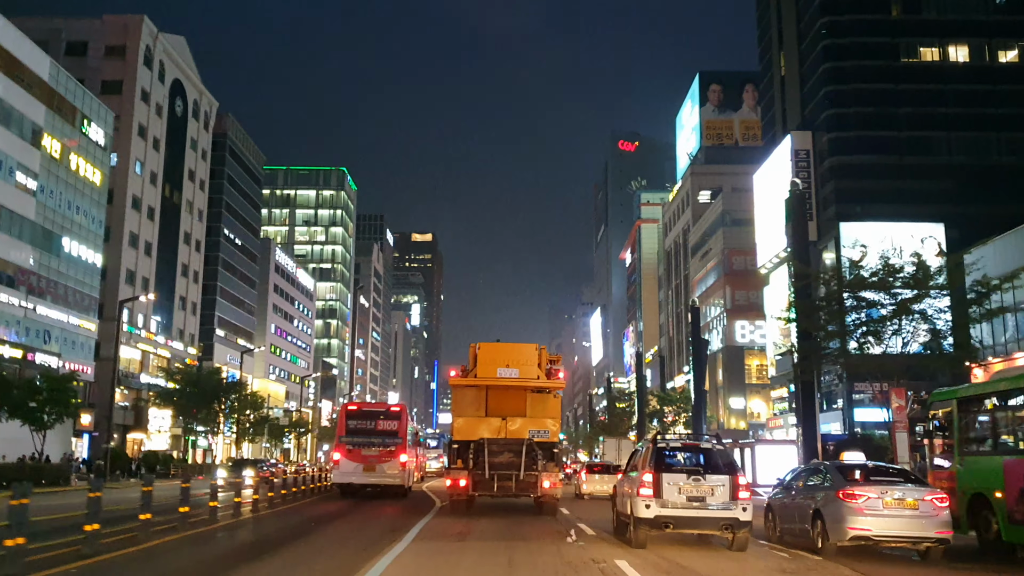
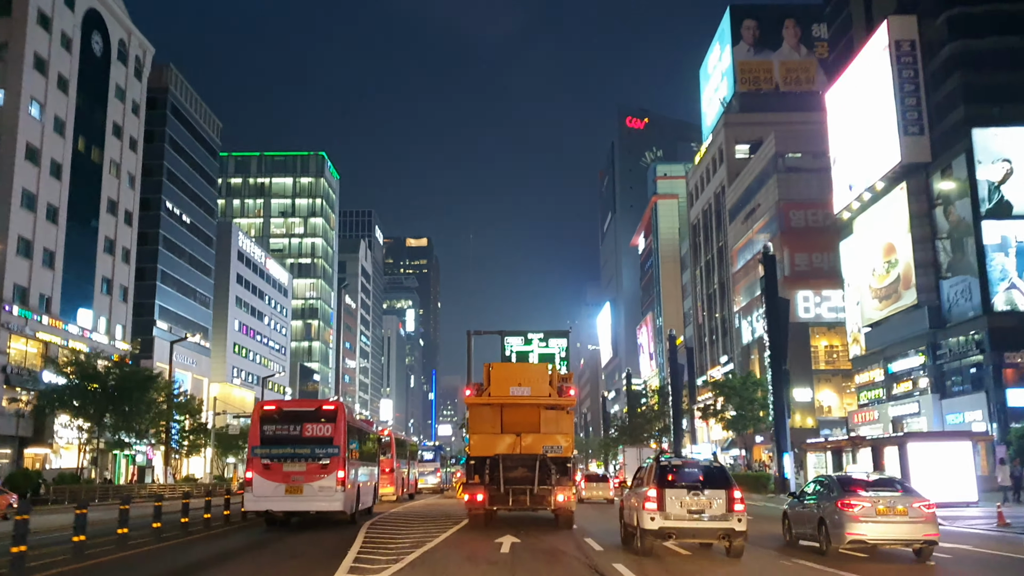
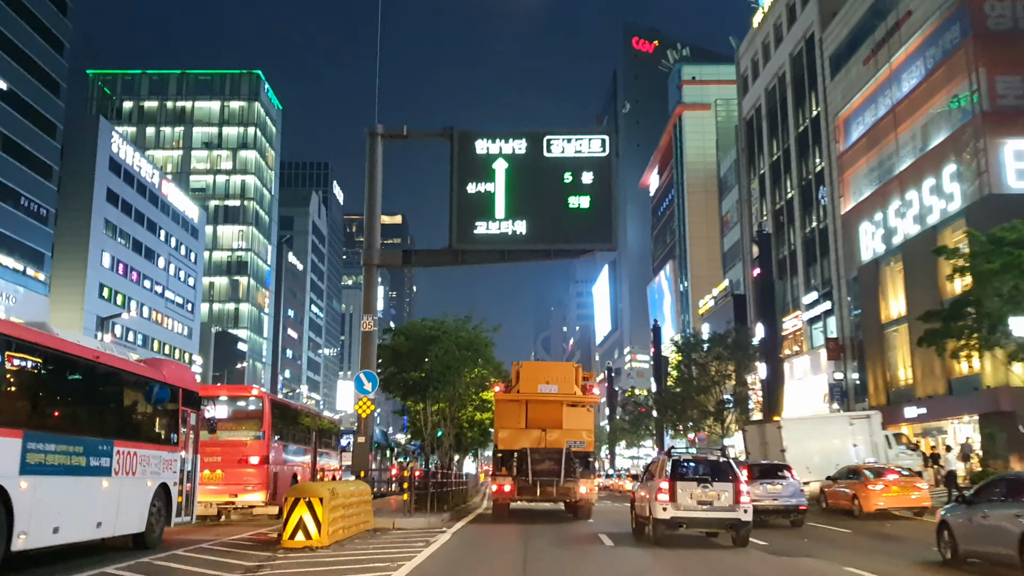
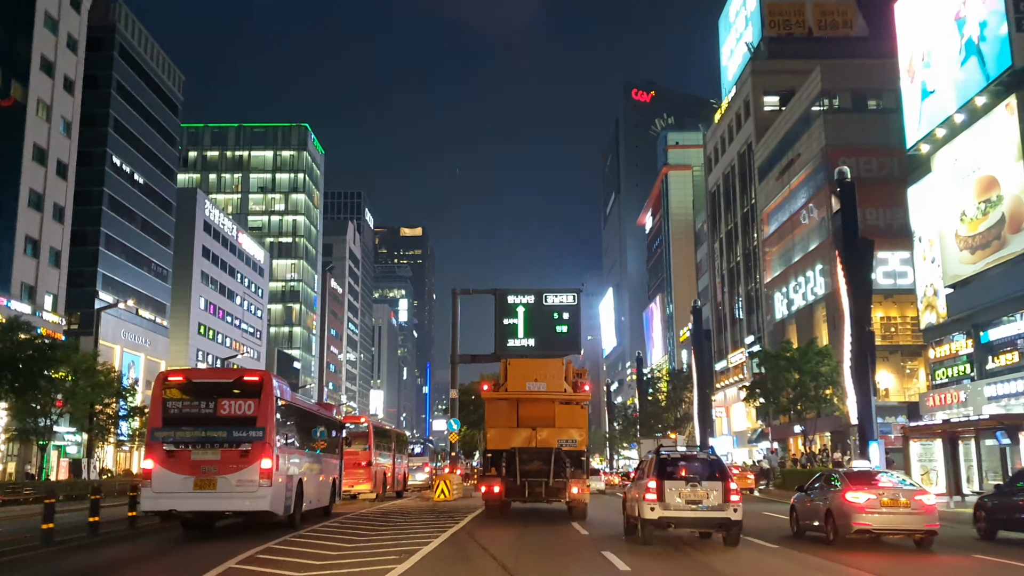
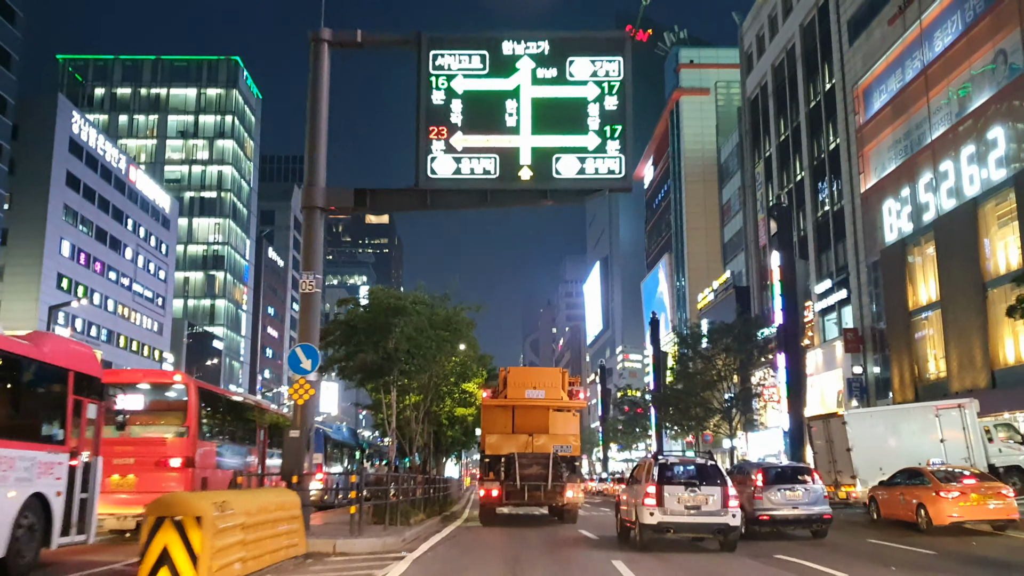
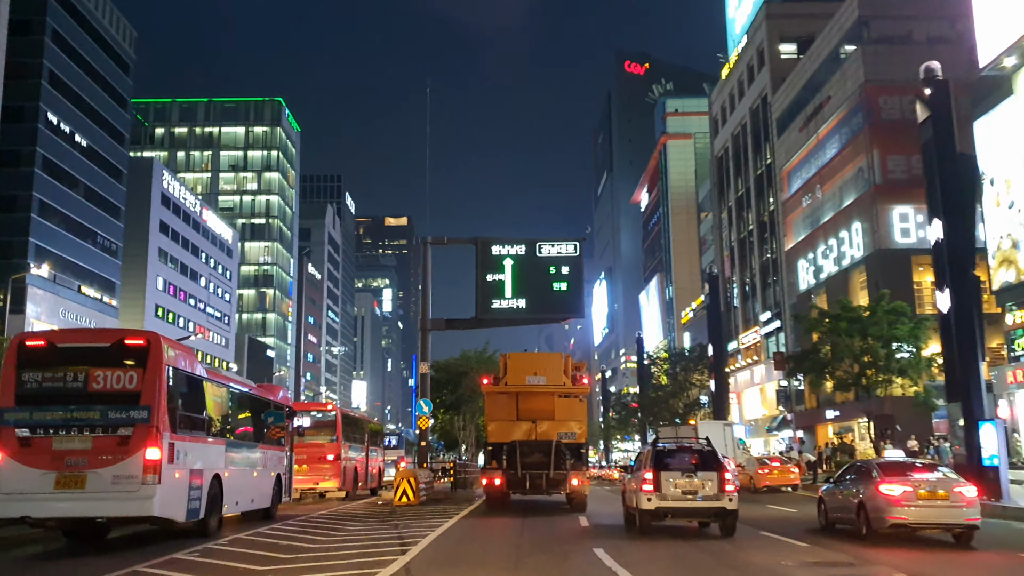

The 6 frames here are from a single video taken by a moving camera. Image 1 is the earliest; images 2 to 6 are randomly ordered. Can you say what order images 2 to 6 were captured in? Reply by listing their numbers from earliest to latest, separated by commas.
2, 4, 6, 3, 5
